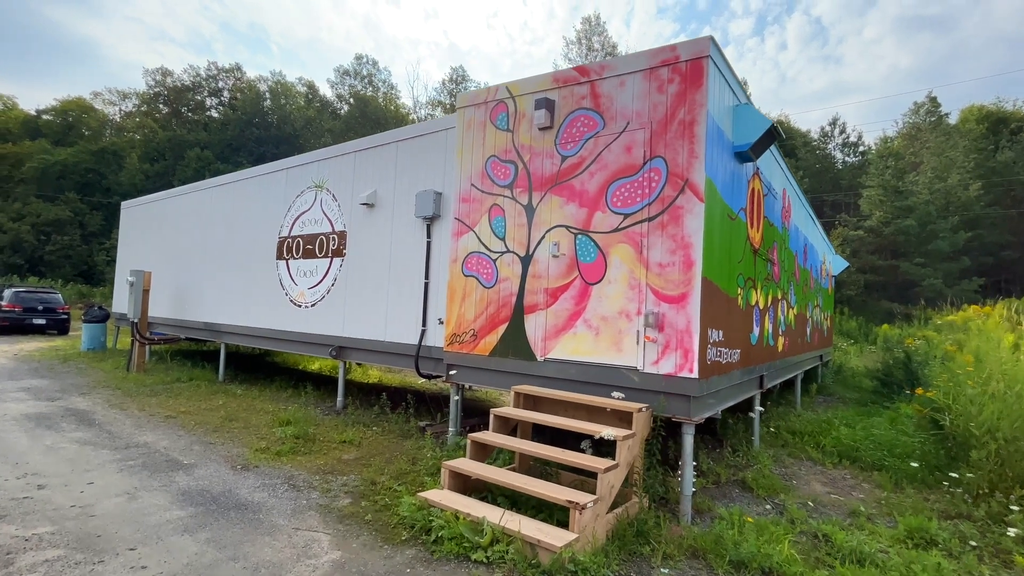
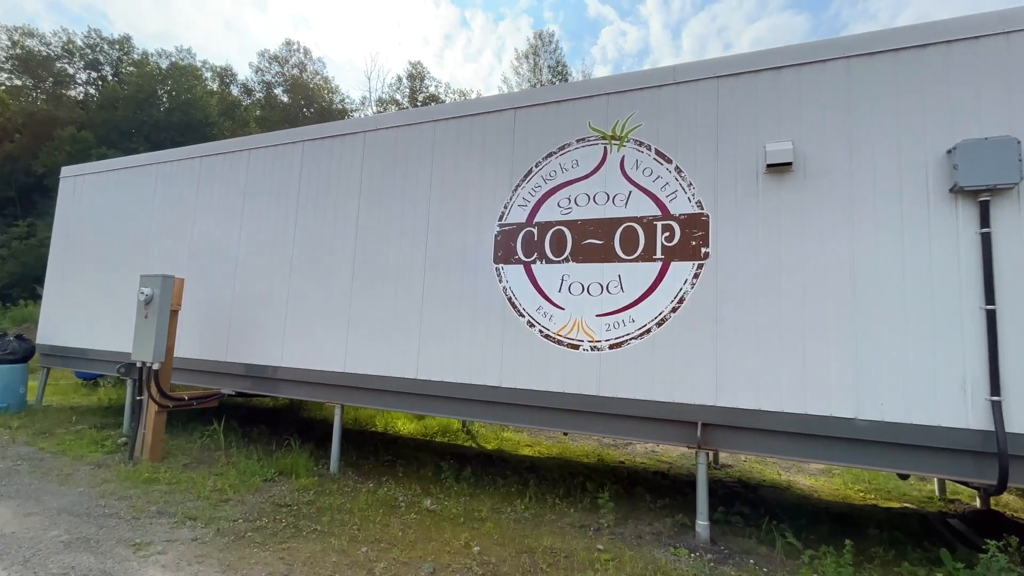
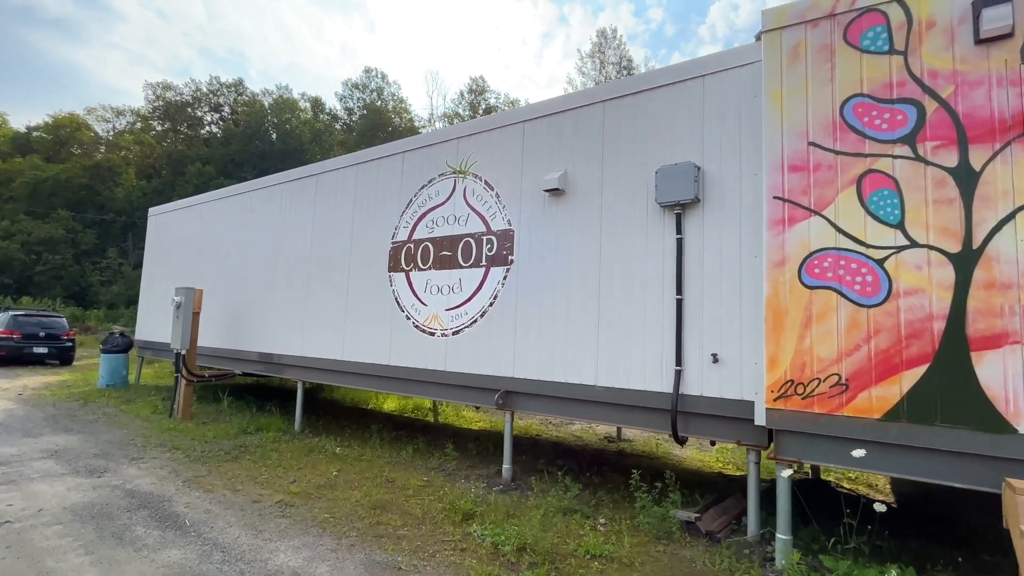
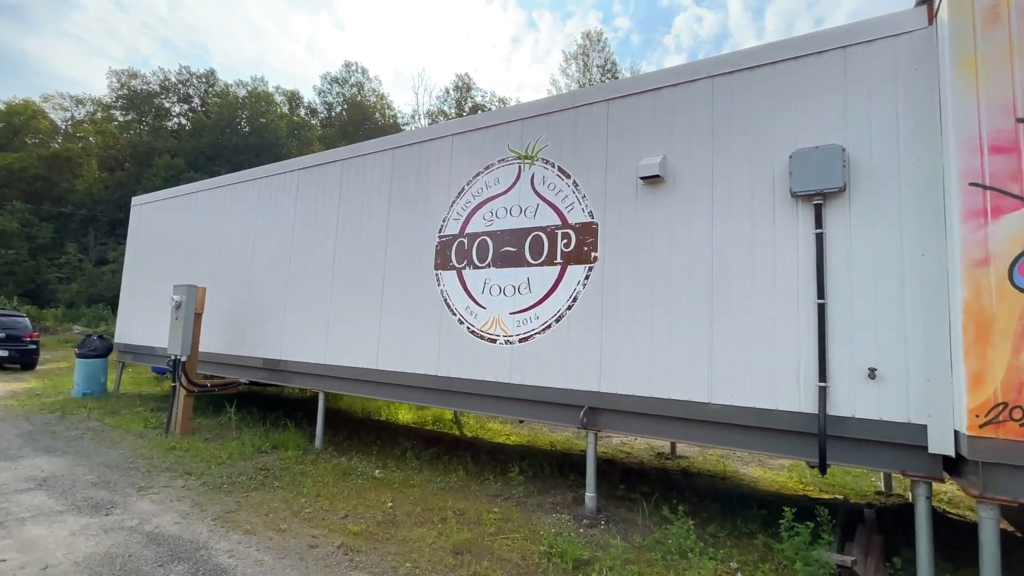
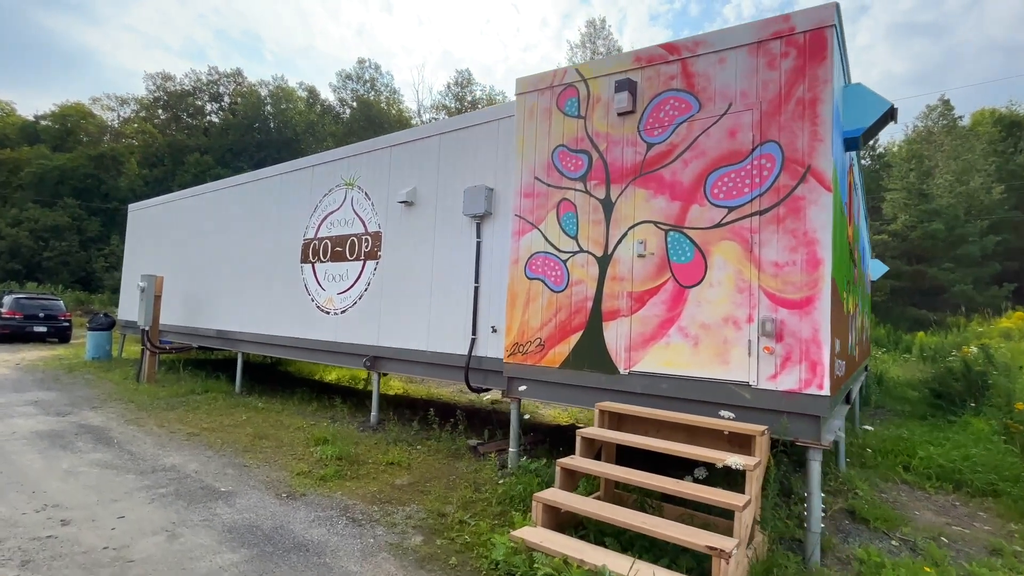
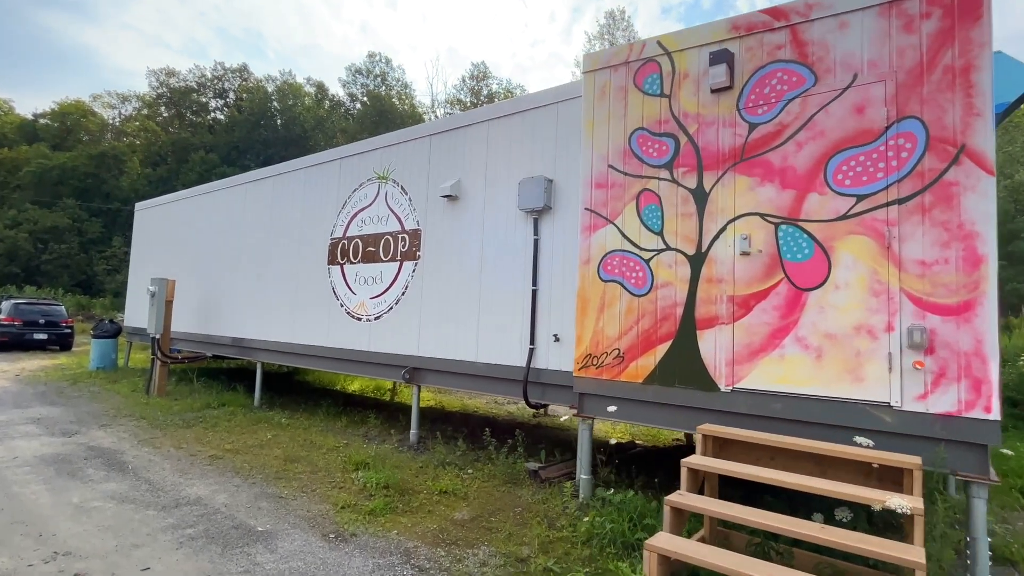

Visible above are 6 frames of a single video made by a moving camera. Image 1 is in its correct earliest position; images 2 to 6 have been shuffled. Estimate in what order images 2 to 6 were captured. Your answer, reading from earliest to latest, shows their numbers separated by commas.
5, 6, 3, 4, 2
